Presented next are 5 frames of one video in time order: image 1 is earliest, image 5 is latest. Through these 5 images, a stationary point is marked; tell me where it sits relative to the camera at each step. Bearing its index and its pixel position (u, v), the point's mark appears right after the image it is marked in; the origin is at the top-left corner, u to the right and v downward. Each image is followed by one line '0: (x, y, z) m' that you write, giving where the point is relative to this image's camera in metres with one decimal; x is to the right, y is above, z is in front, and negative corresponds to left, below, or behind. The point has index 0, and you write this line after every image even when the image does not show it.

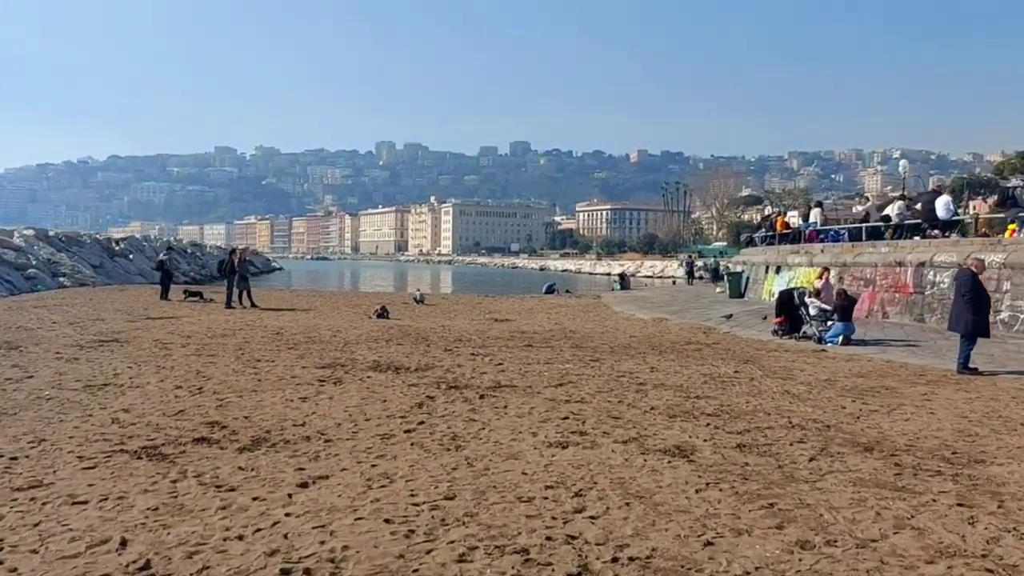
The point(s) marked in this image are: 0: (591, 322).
0: (+1.7, -0.7, +19.0) m
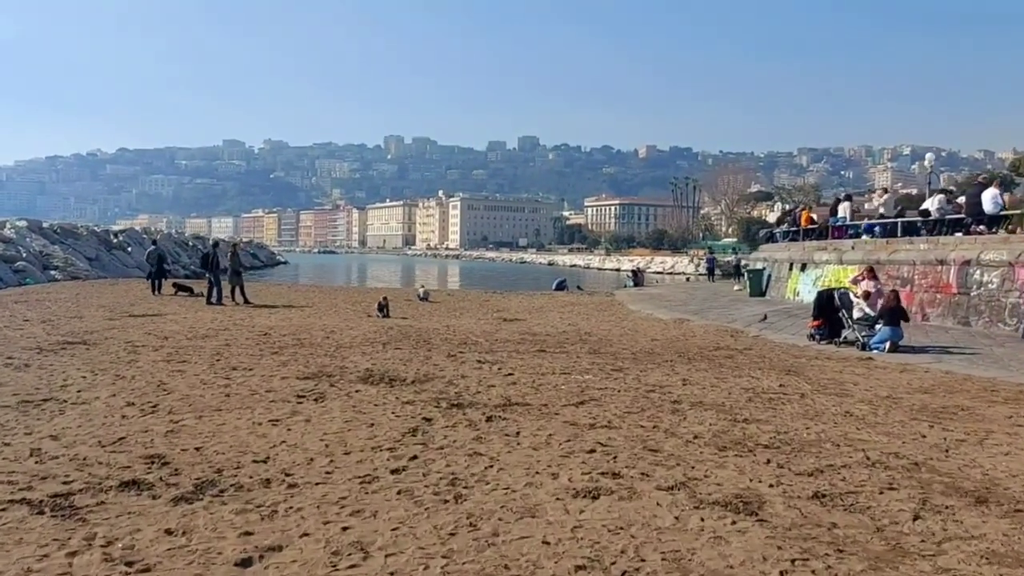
0: (+1.9, -0.7, +17.6) m
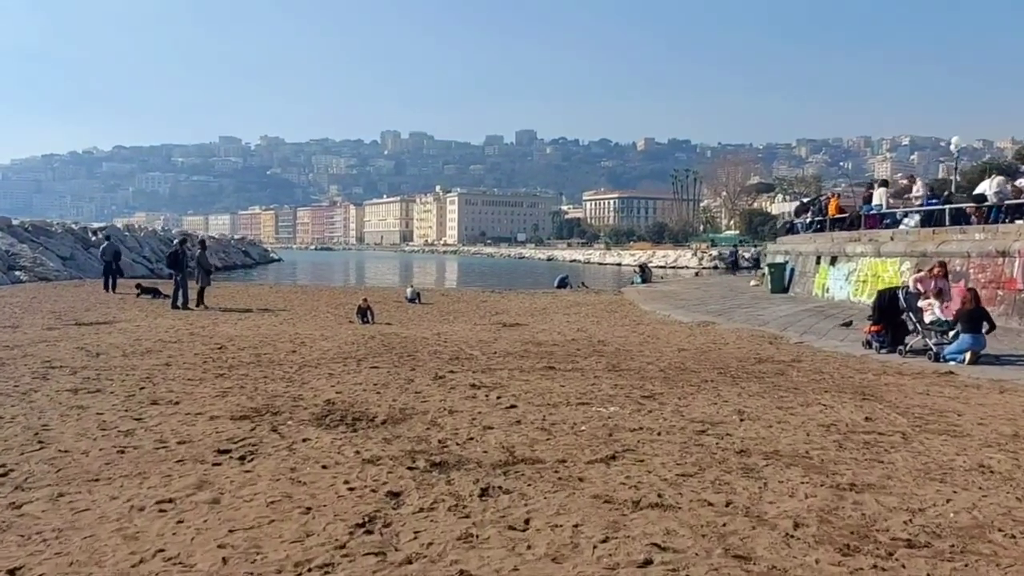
0: (+1.9, -0.7, +15.4) m
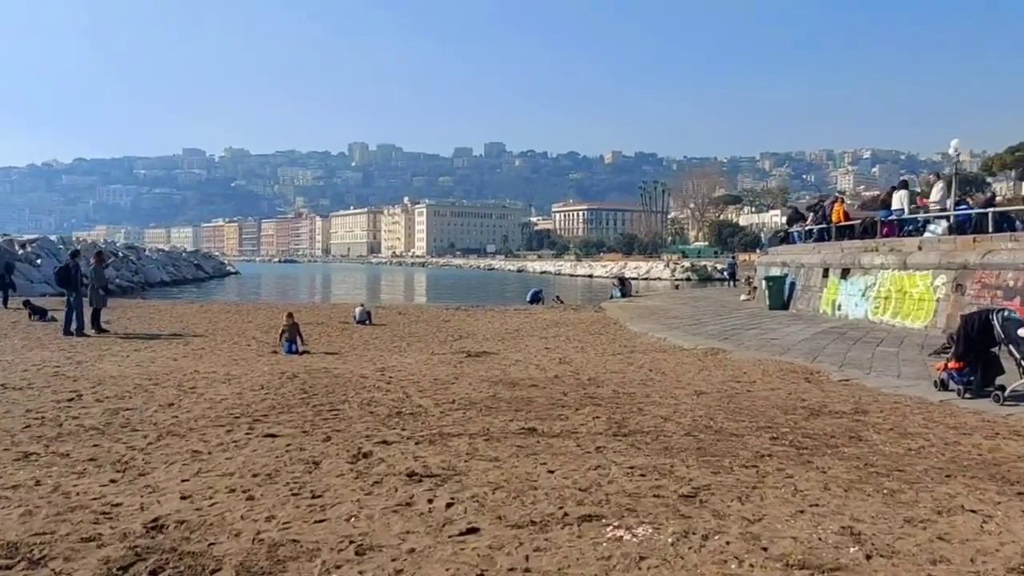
0: (+1.4, -1.0, +12.4) m
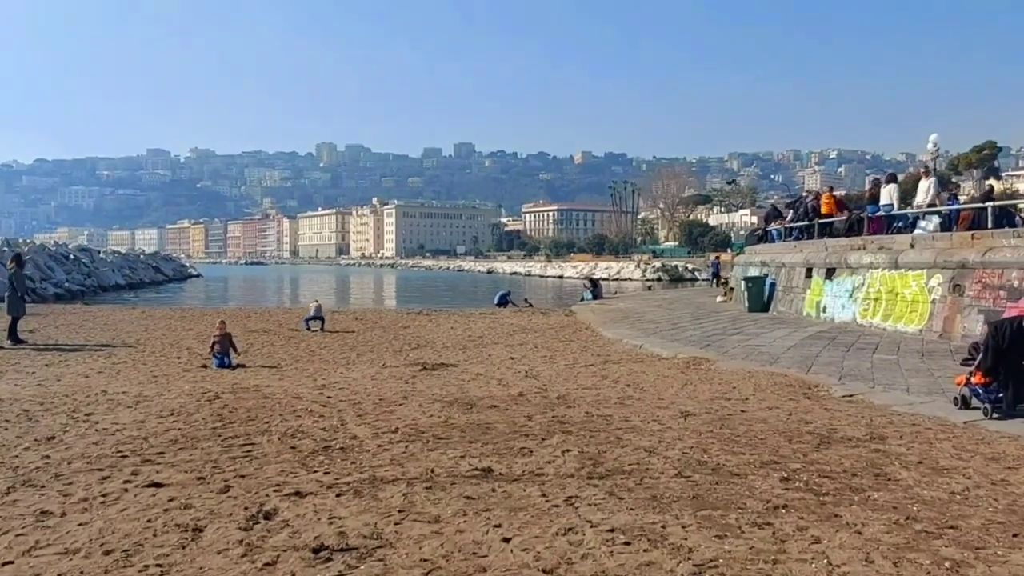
0: (+0.9, -1.0, +11.0) m
